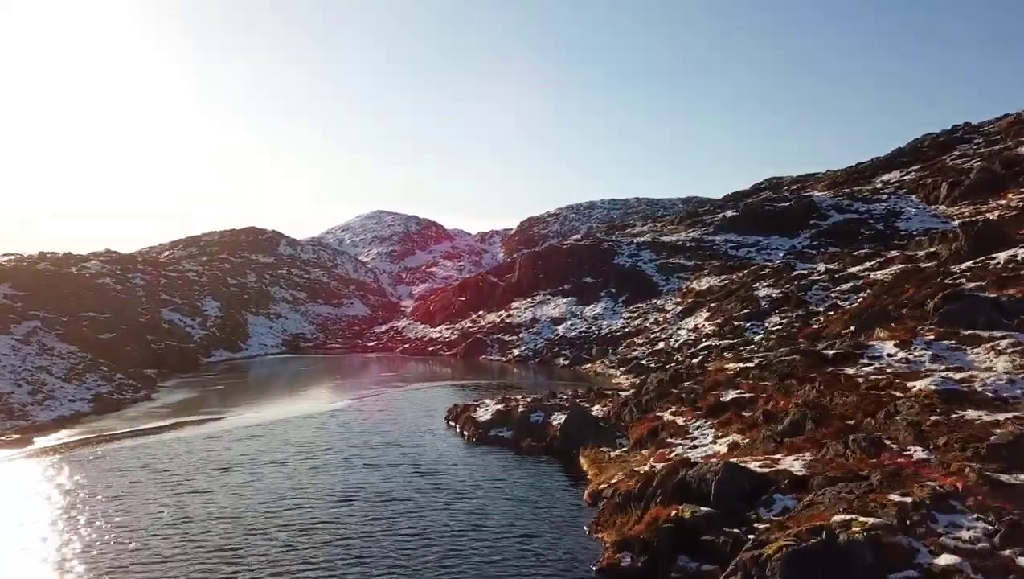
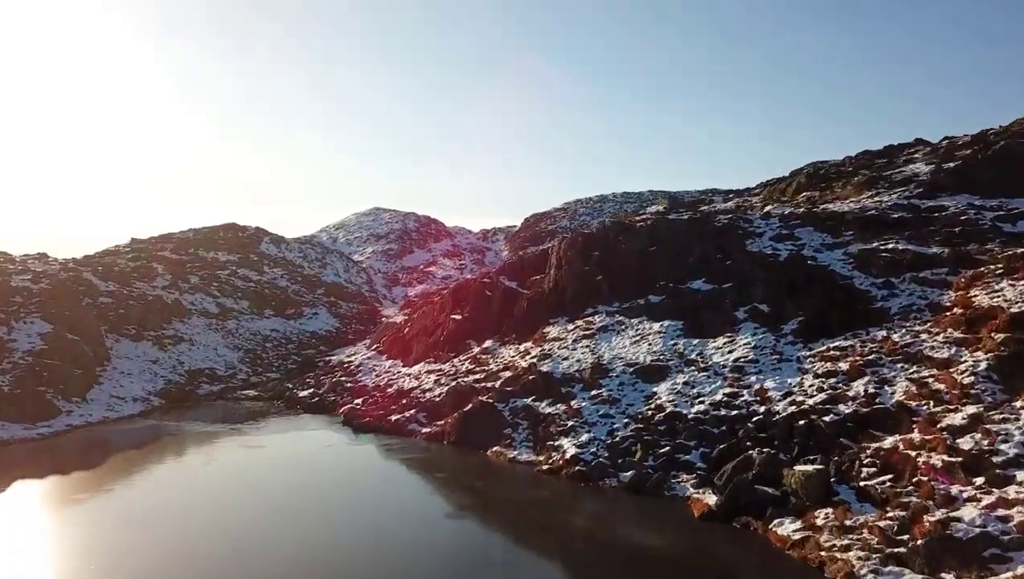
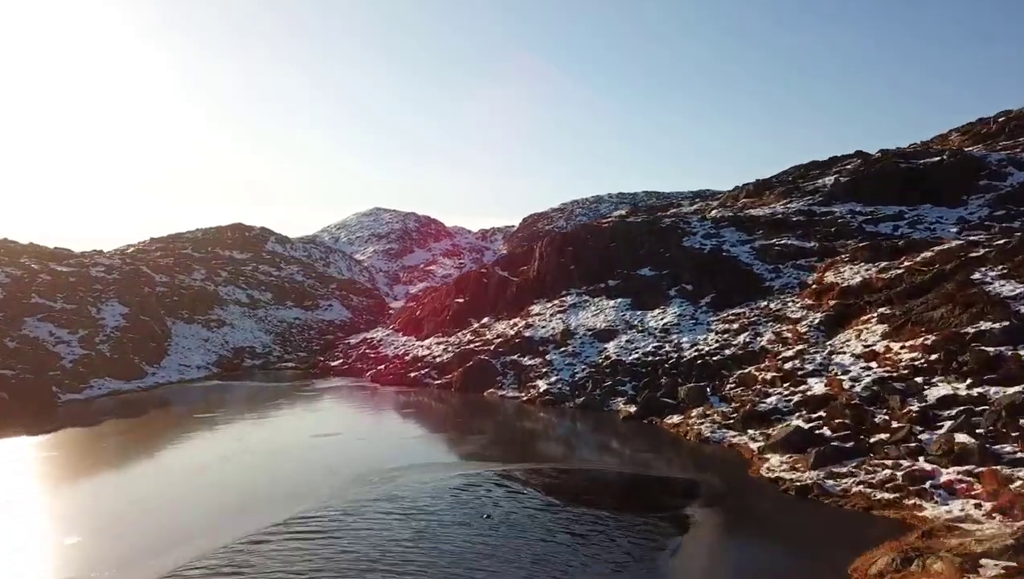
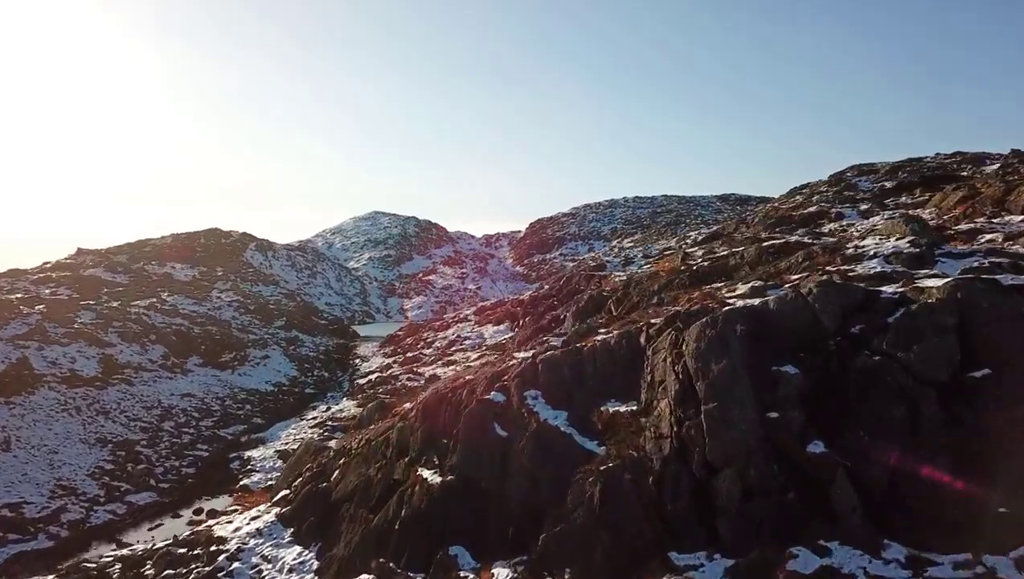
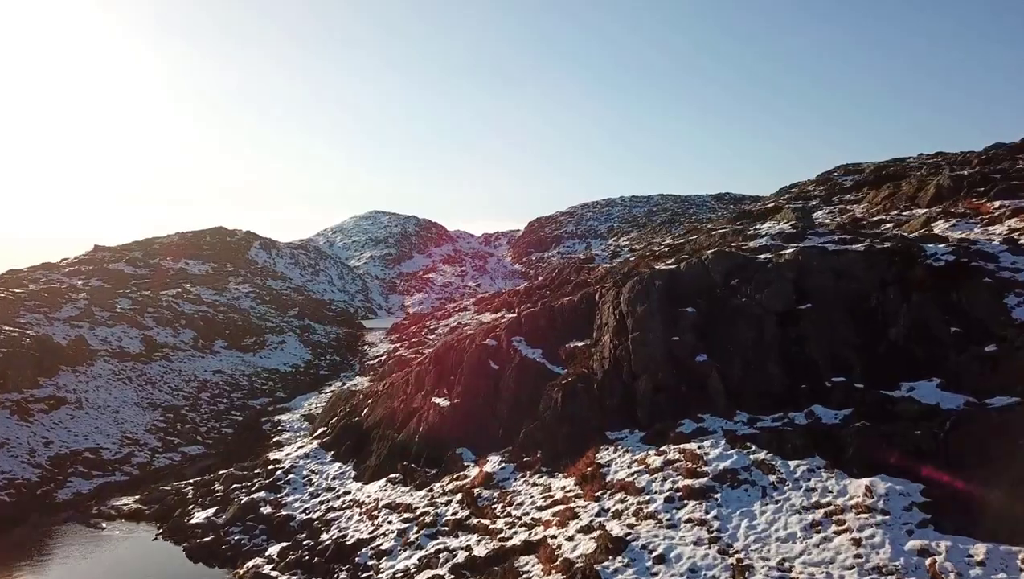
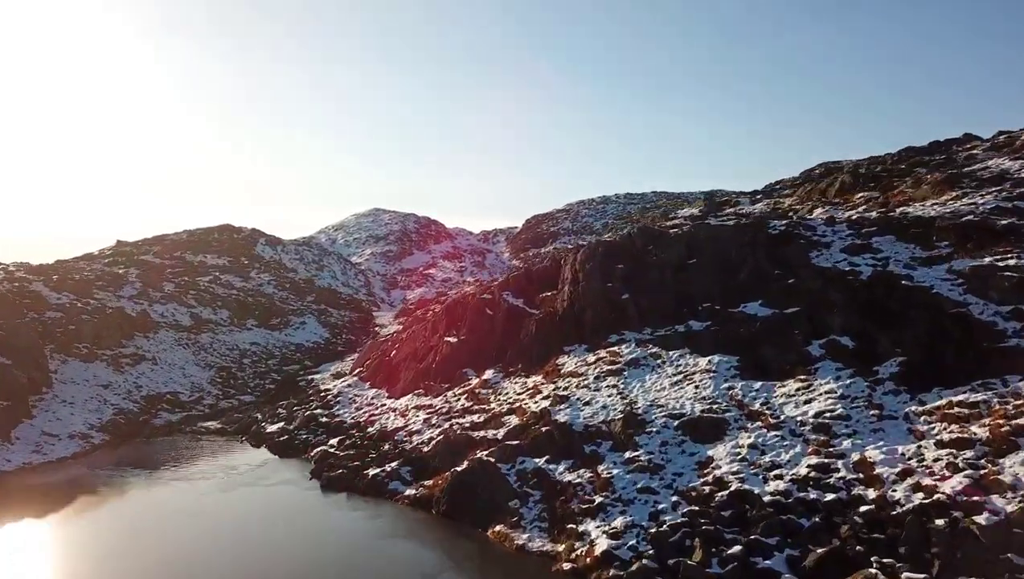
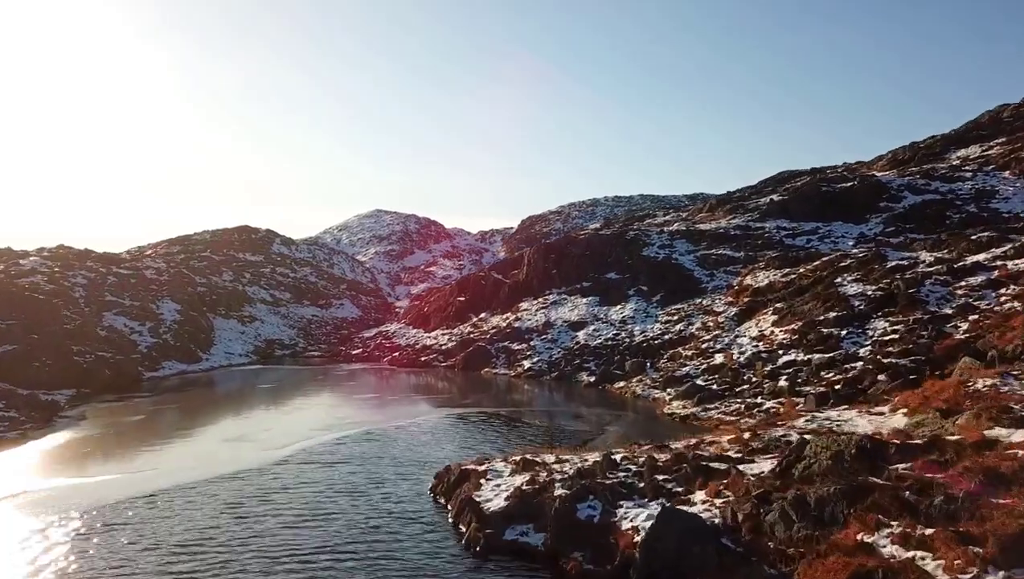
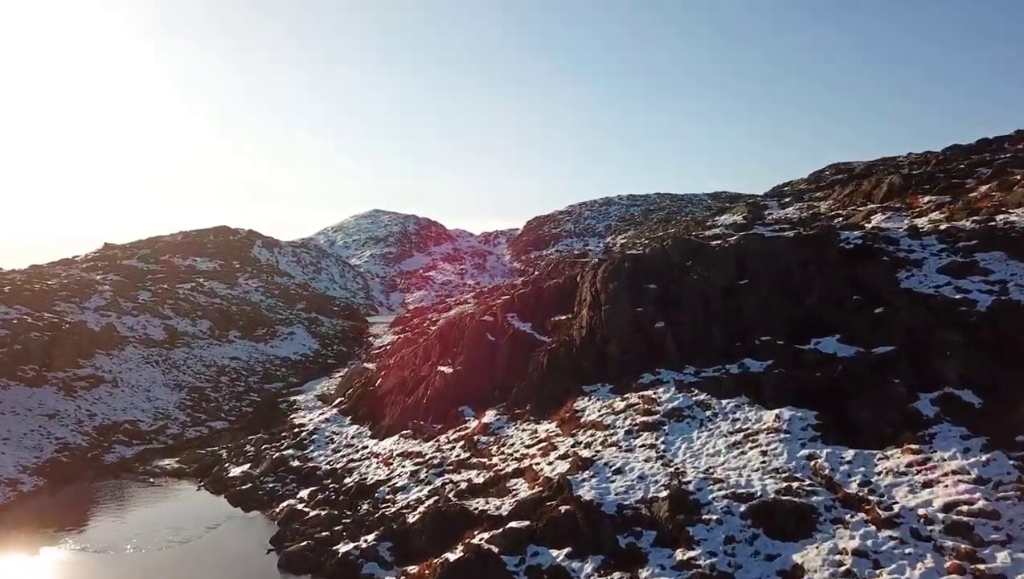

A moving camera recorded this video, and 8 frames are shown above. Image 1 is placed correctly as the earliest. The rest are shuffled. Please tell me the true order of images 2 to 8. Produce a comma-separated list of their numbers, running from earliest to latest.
7, 3, 2, 6, 8, 5, 4
